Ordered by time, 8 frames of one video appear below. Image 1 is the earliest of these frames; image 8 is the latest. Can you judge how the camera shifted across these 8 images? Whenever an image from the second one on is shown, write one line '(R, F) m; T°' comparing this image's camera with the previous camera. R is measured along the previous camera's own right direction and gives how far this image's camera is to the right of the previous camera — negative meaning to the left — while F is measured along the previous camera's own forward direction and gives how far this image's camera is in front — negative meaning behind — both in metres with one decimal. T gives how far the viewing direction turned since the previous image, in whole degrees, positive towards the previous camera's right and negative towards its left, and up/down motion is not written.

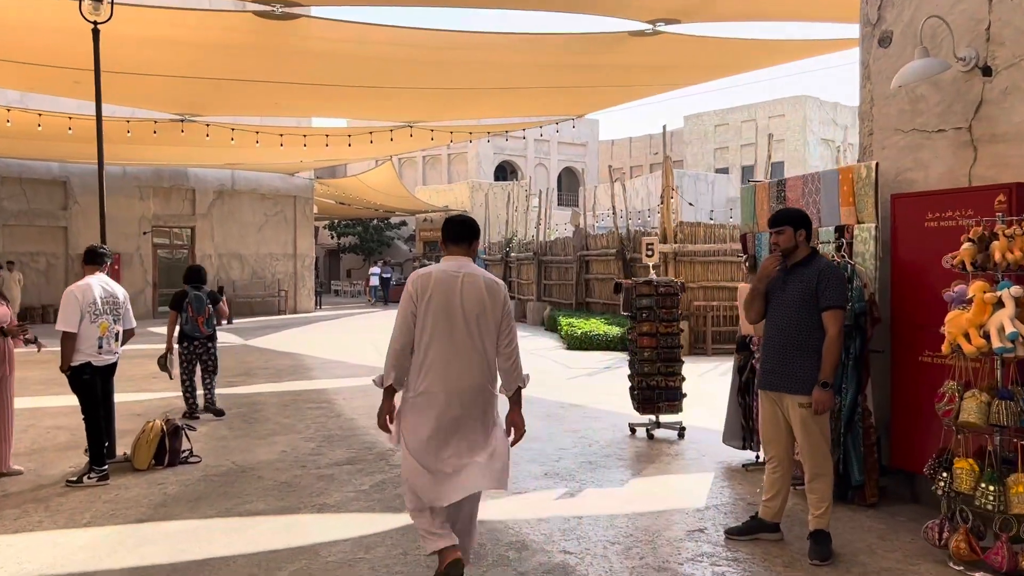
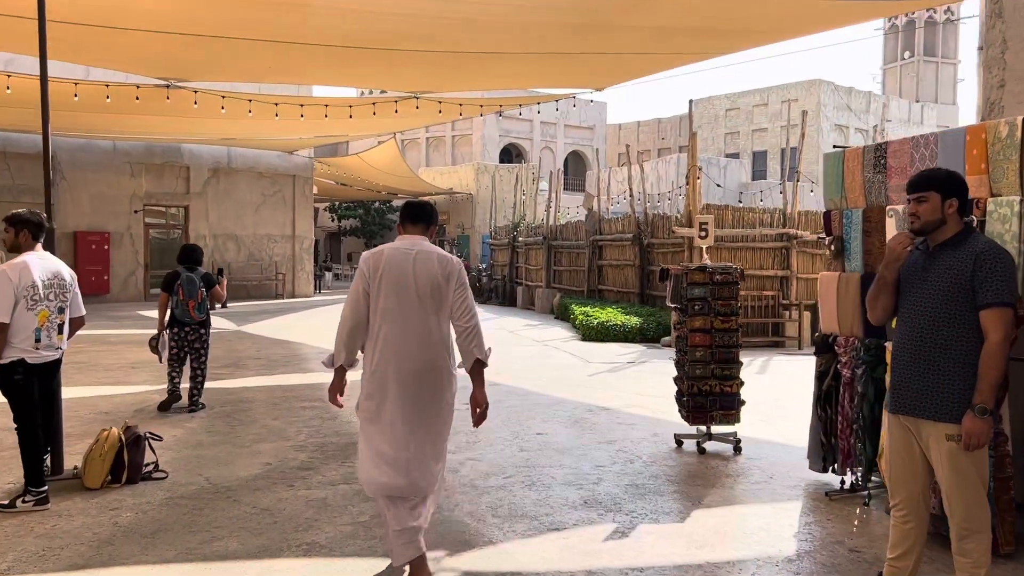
(-0.2, +0.9) m; 0°
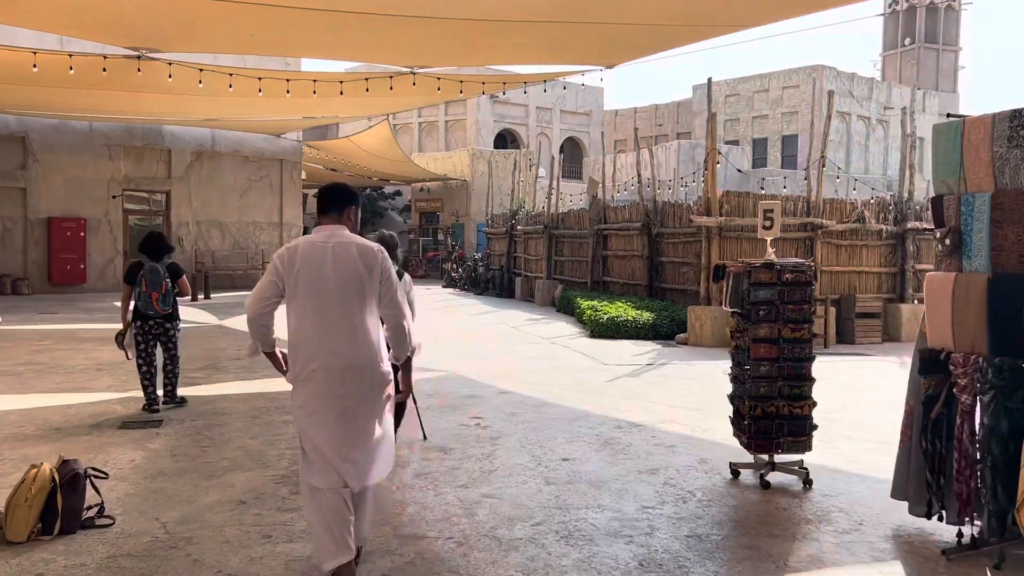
(-0.2, +0.8) m; +1°
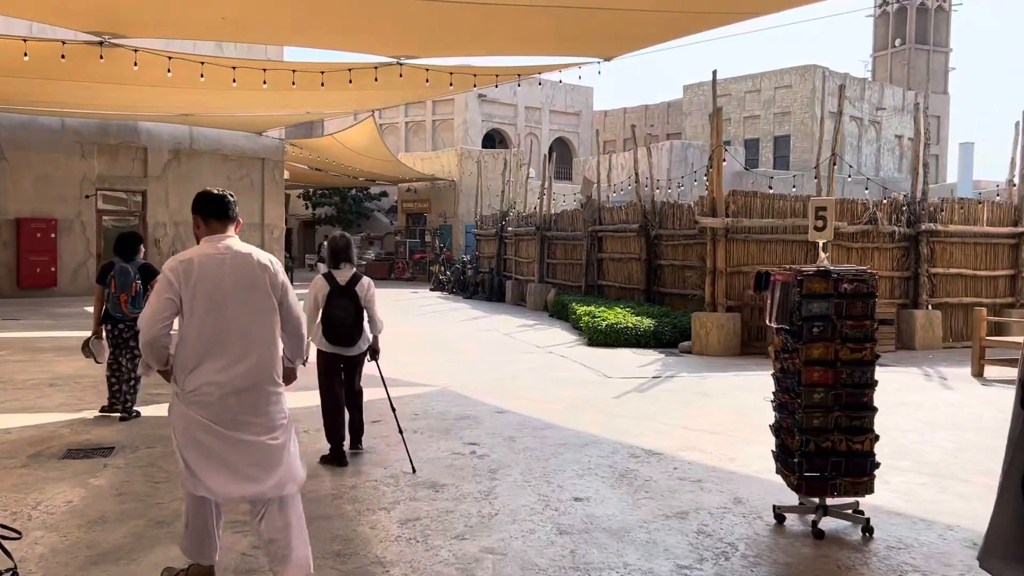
(-0.1, +0.7) m; +1°
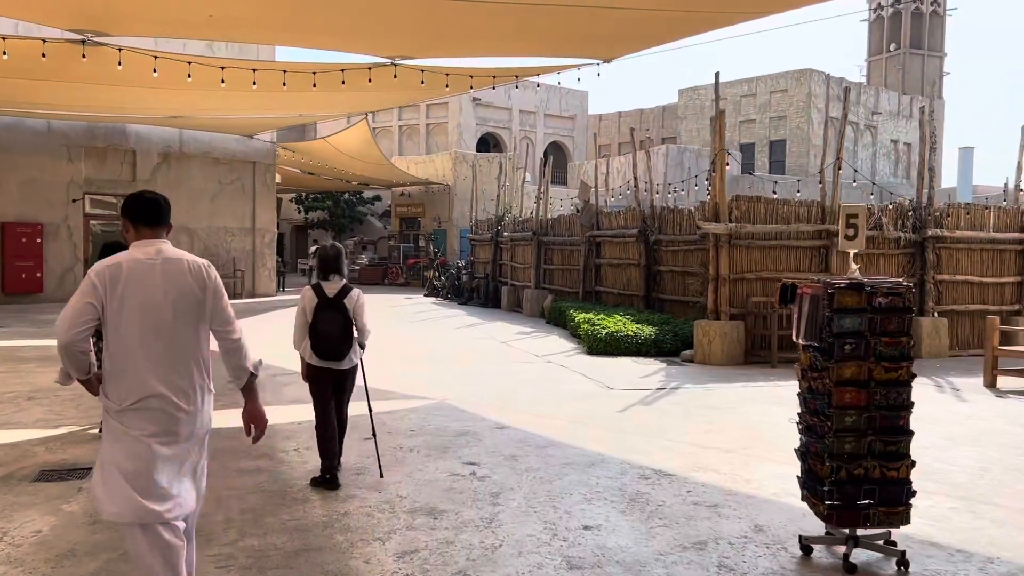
(0.0, +0.3) m; 0°
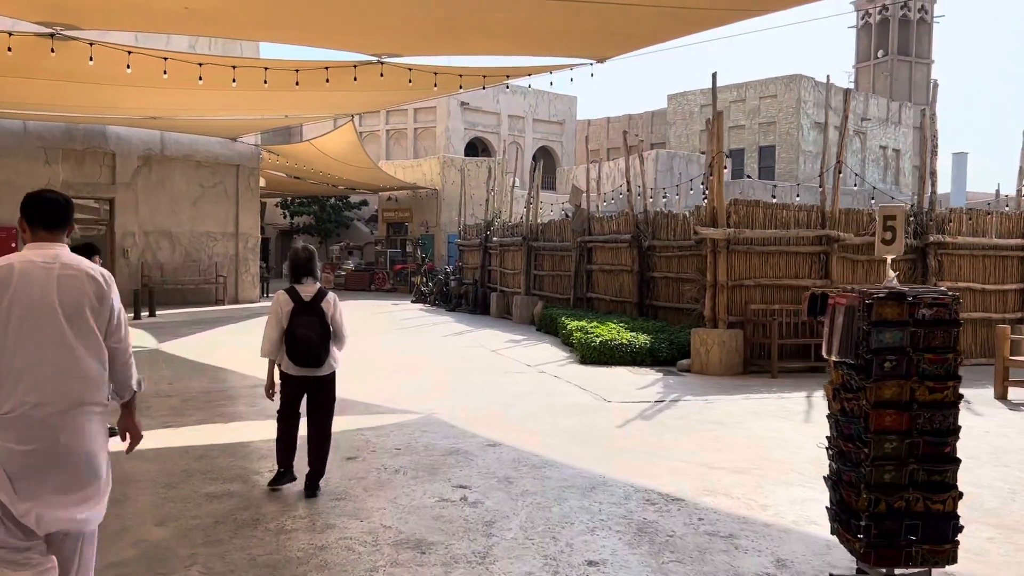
(0.0, +0.4) m; +1°
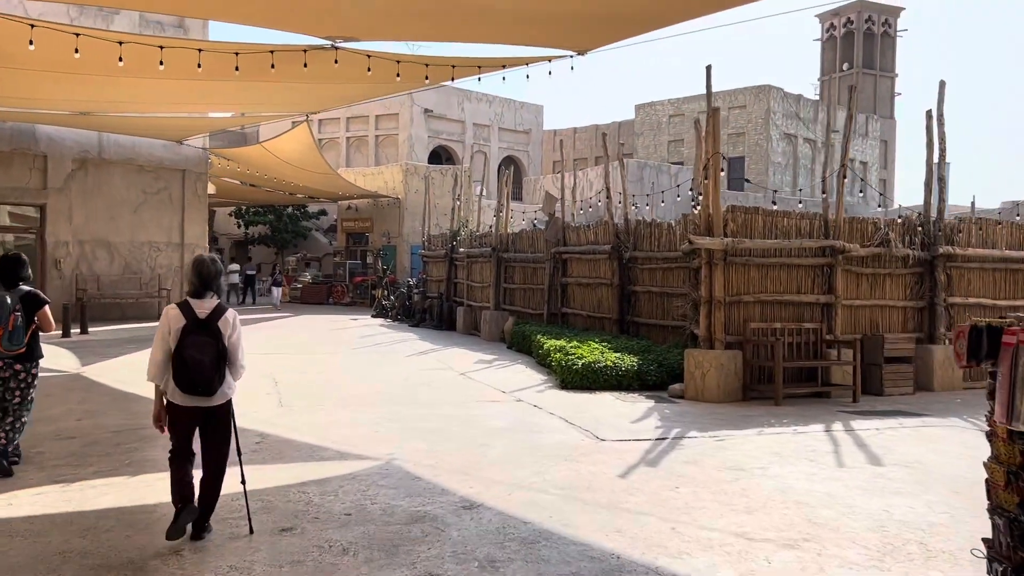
(-0.1, +1.1) m; +3°
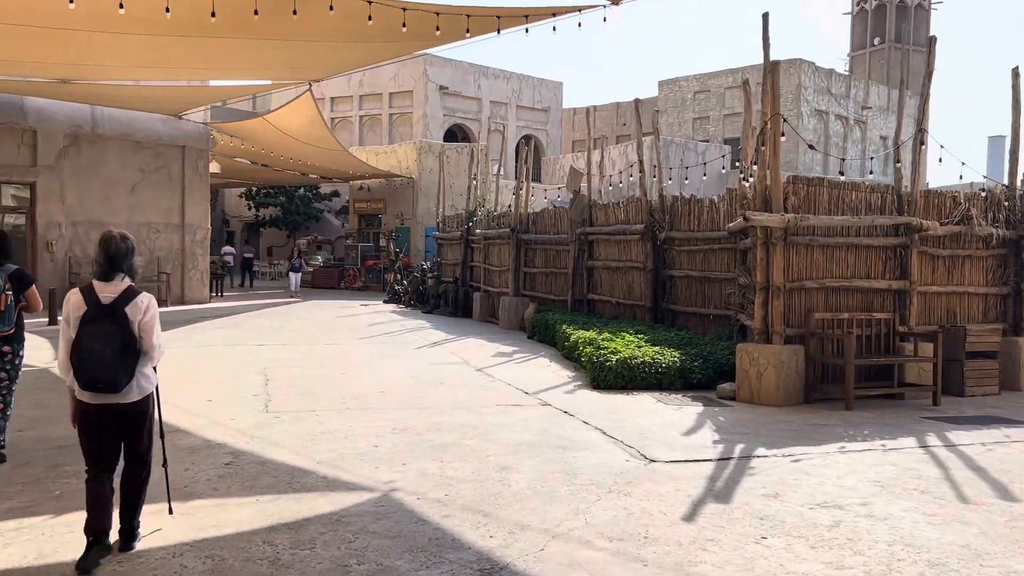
(-0.1, +1.1) m; -1°
